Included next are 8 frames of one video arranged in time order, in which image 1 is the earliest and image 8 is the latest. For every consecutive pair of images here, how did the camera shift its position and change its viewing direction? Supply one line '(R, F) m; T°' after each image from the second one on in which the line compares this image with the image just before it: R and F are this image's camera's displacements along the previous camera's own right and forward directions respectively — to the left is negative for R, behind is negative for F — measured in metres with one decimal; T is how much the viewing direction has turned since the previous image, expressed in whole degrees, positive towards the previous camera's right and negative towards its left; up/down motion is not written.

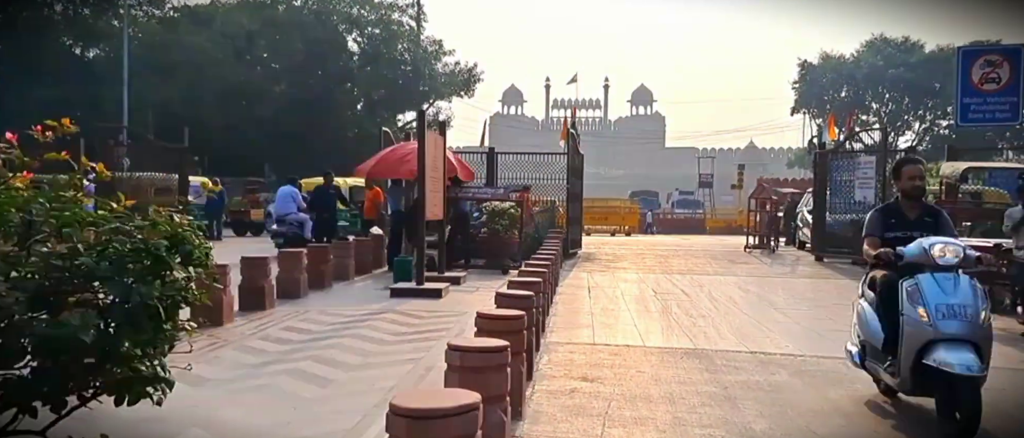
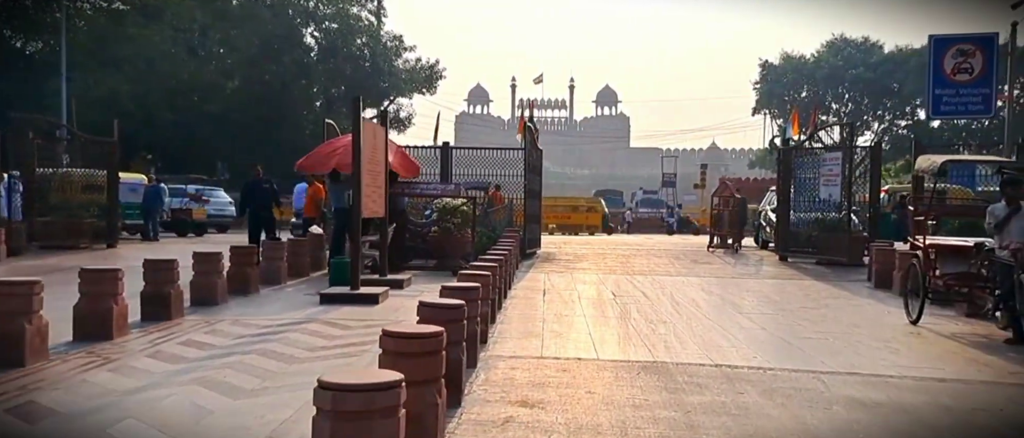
(+0.2, +1.1) m; +2°
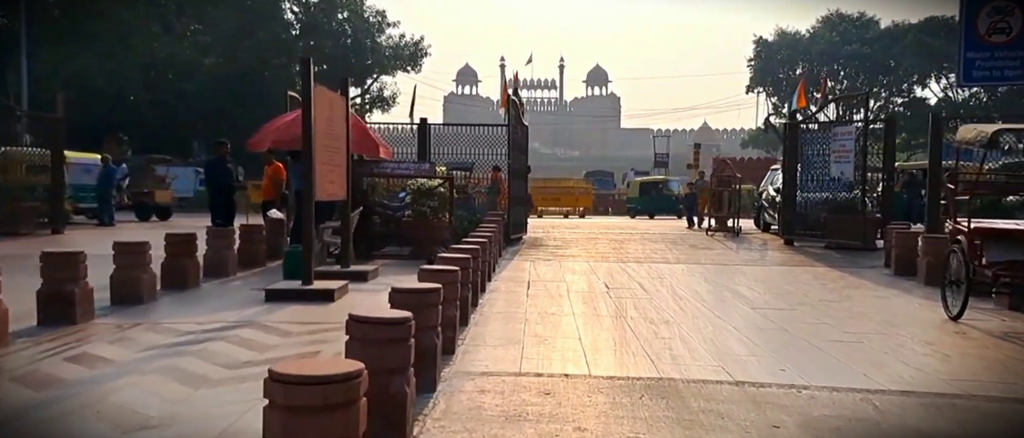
(+0.1, +1.5) m; +1°
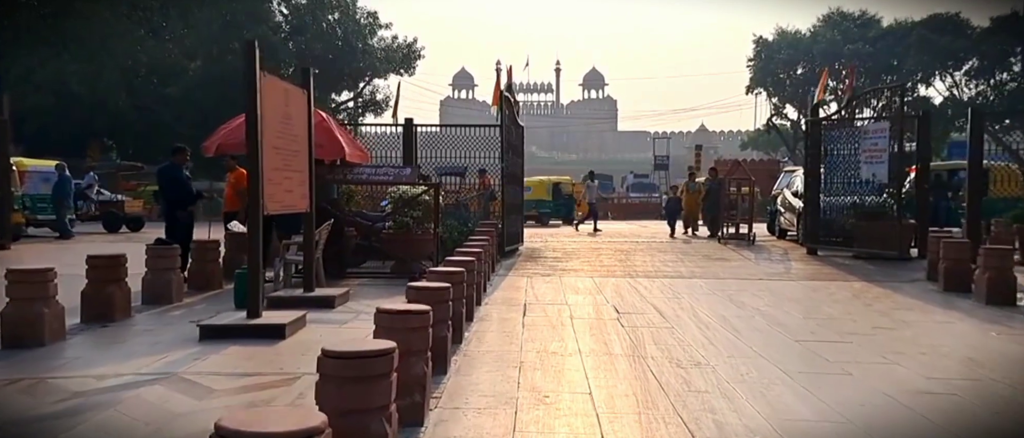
(0.0, +1.8) m; 0°
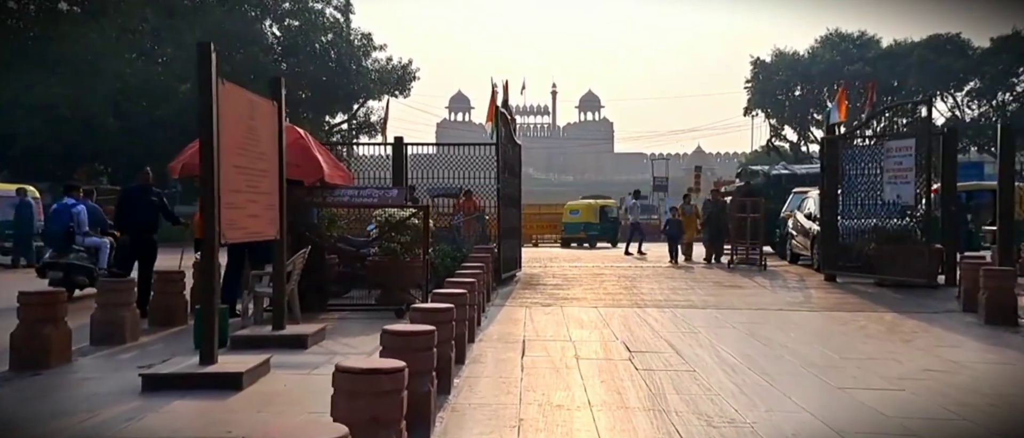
(0.0, +1.1) m; 0°
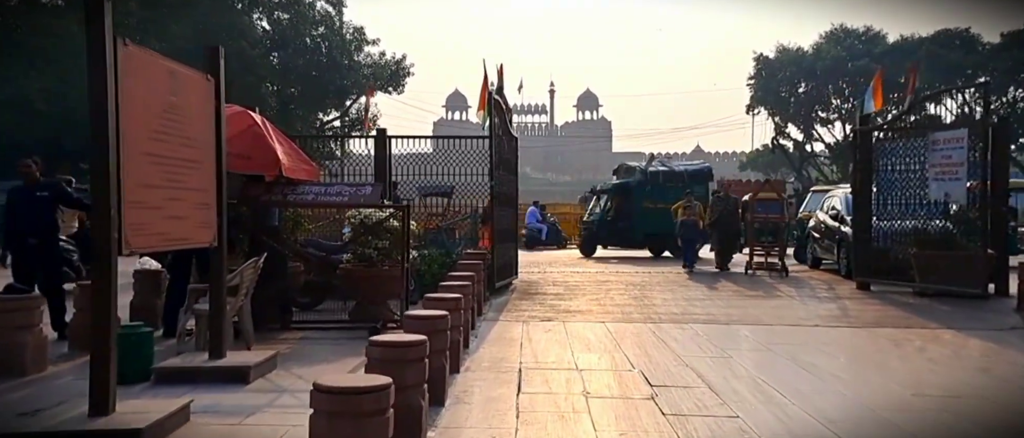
(0.0, +1.7) m; 0°
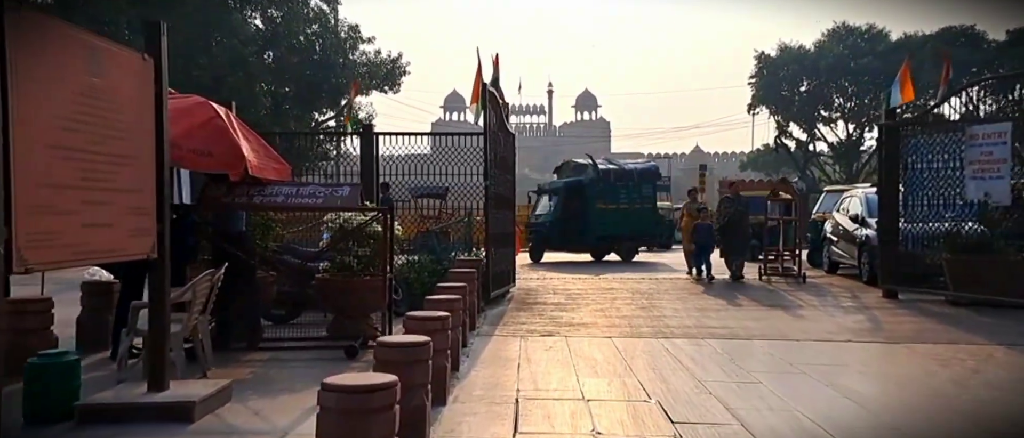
(0.0, +1.1) m; 0°
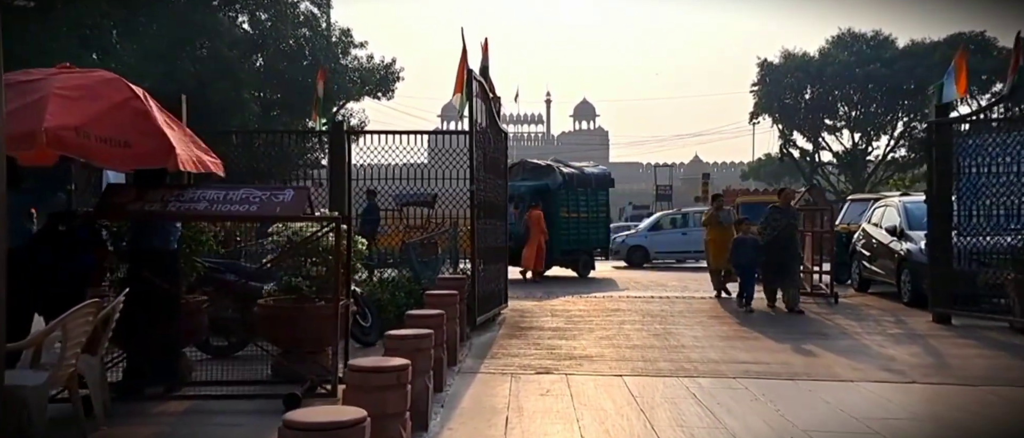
(+0.1, +1.8) m; 0°
